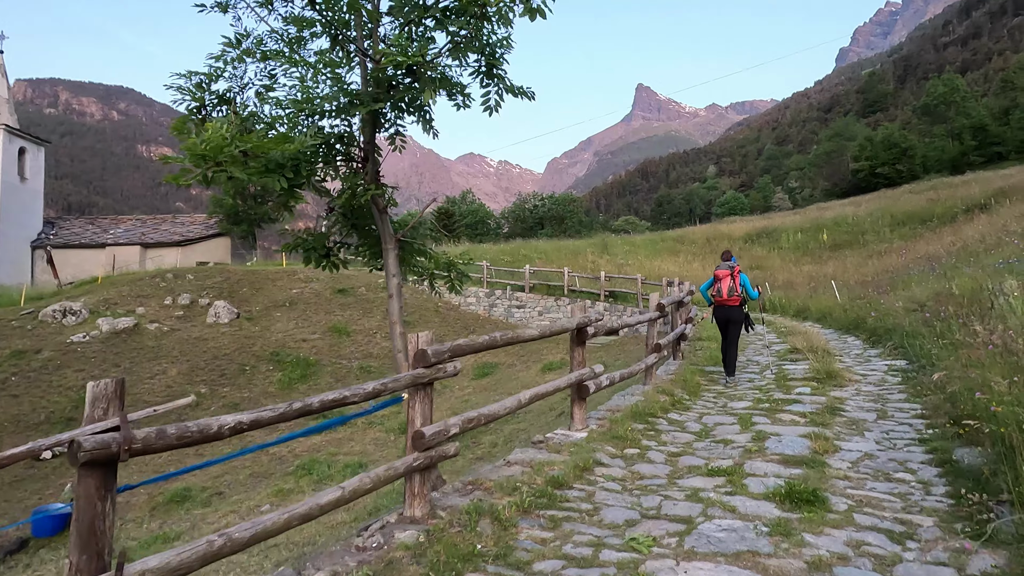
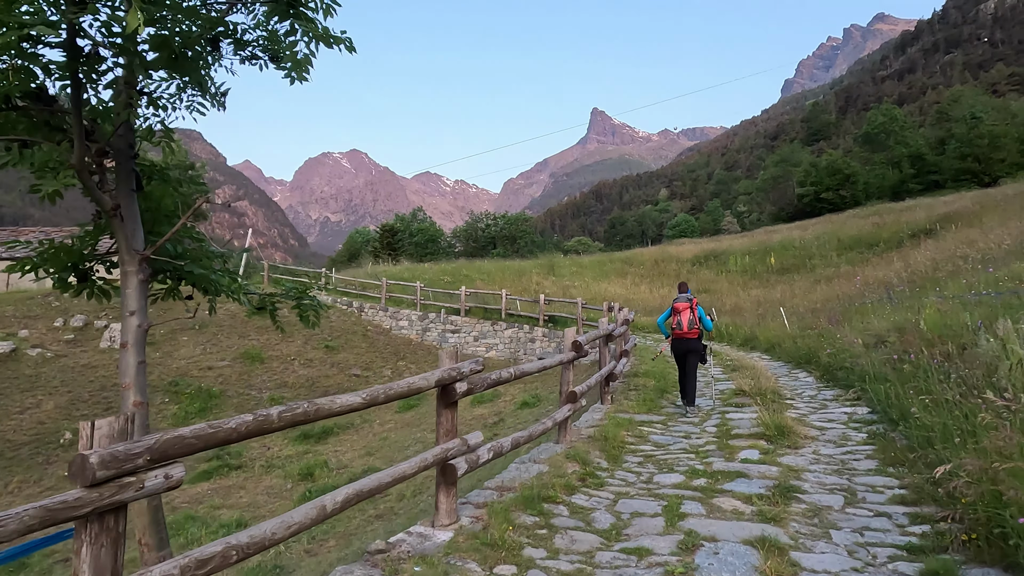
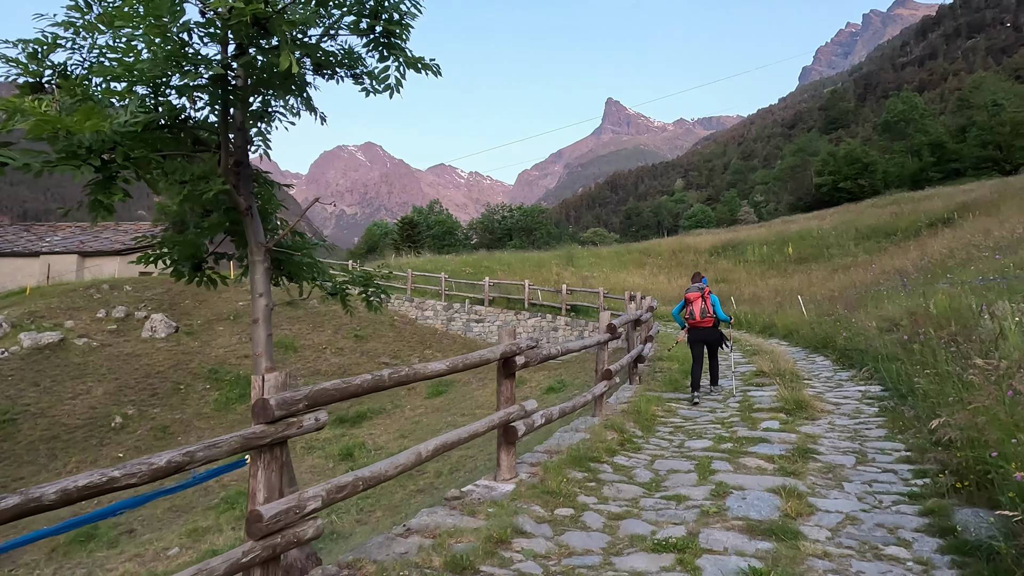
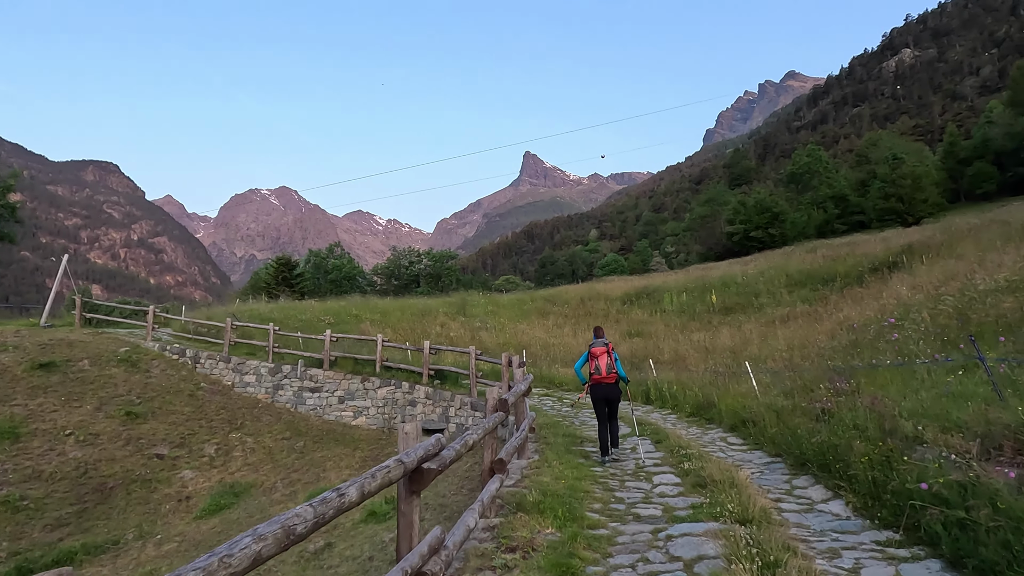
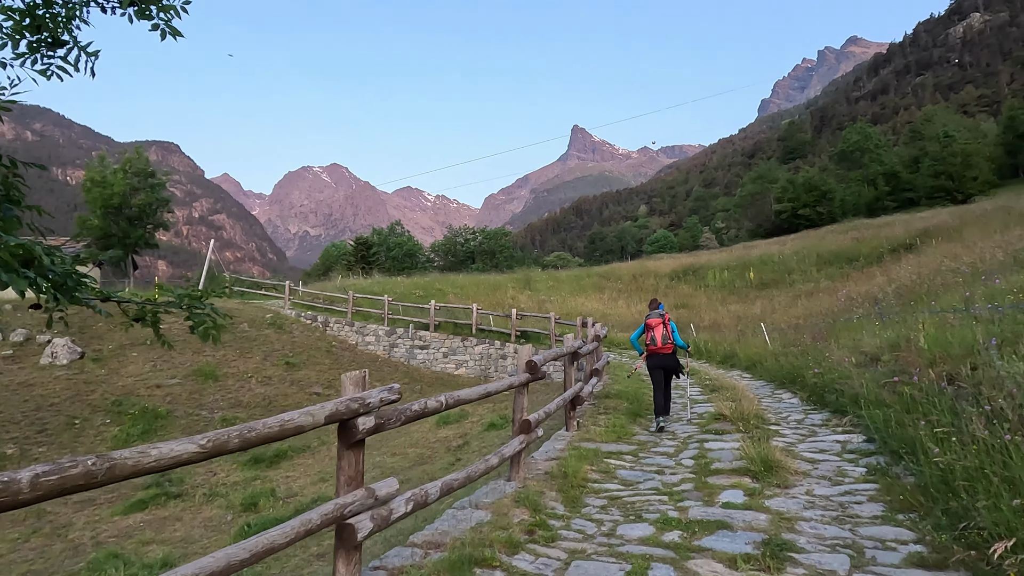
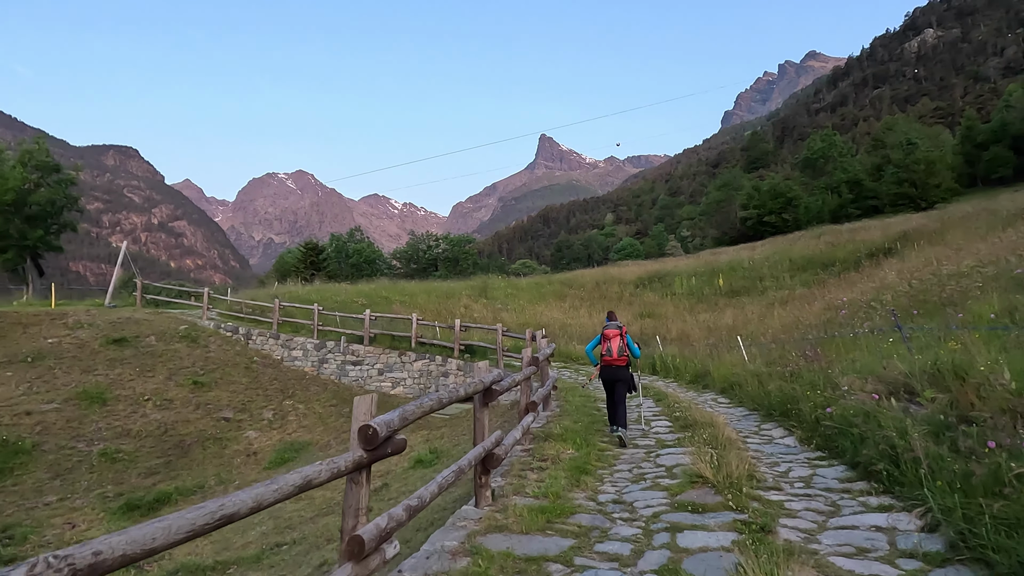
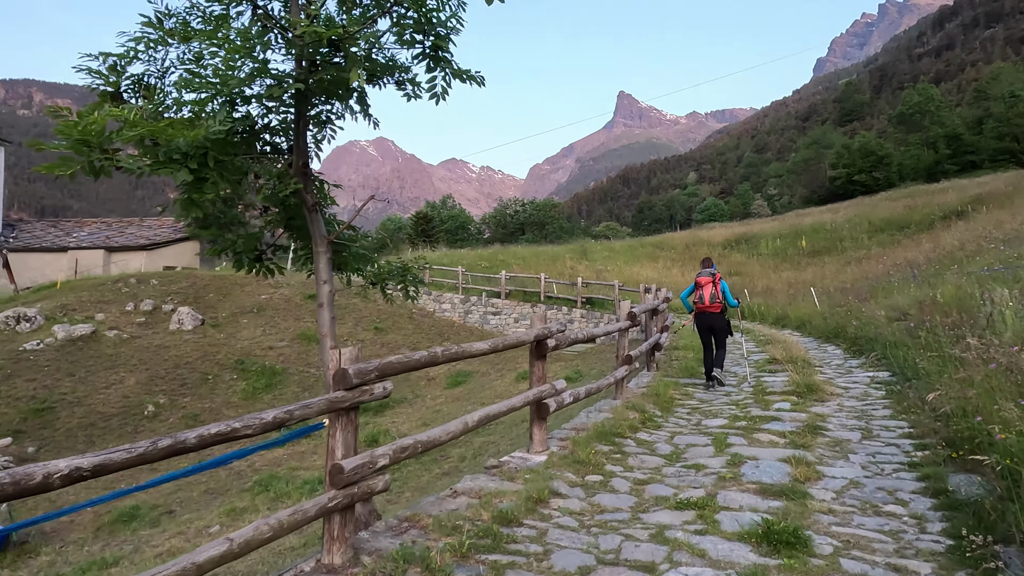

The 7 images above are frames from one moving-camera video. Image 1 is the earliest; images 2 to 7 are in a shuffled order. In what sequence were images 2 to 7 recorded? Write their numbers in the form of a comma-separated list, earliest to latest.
7, 3, 2, 5, 6, 4
